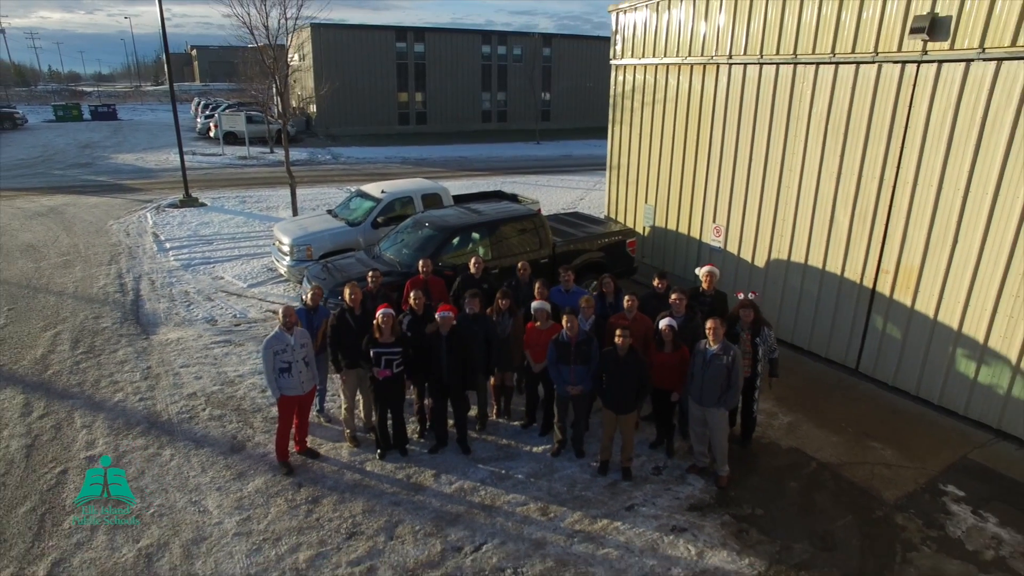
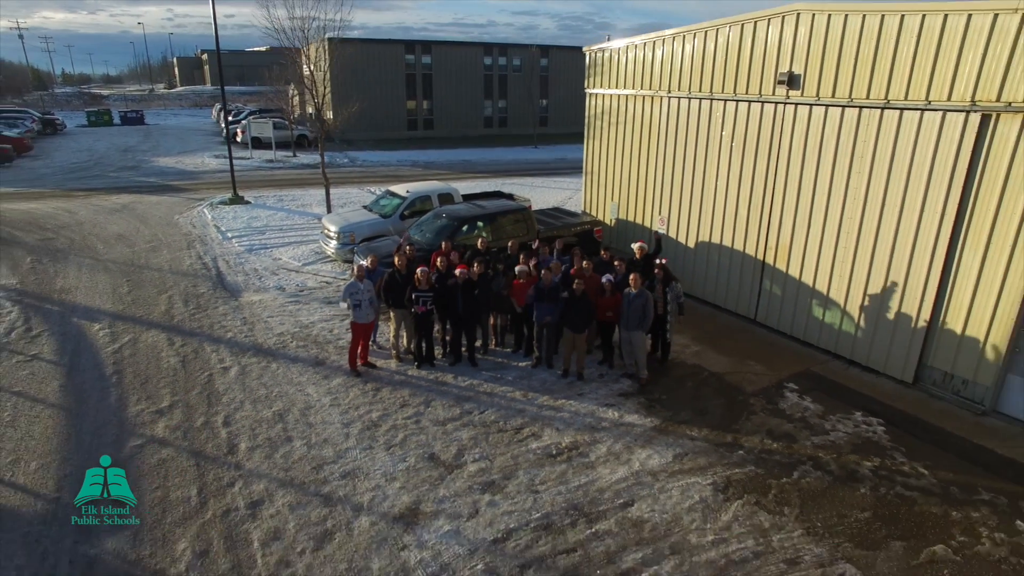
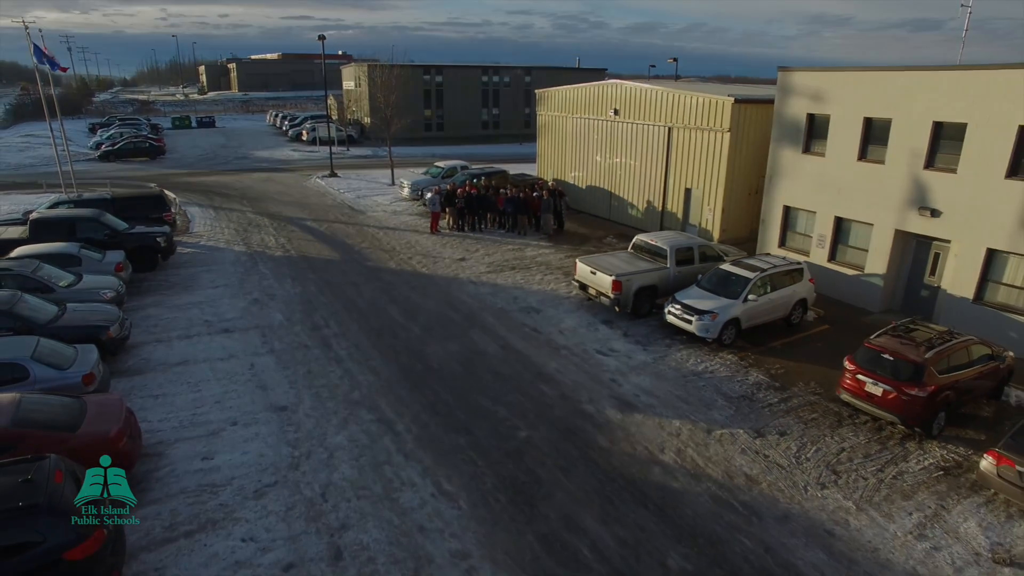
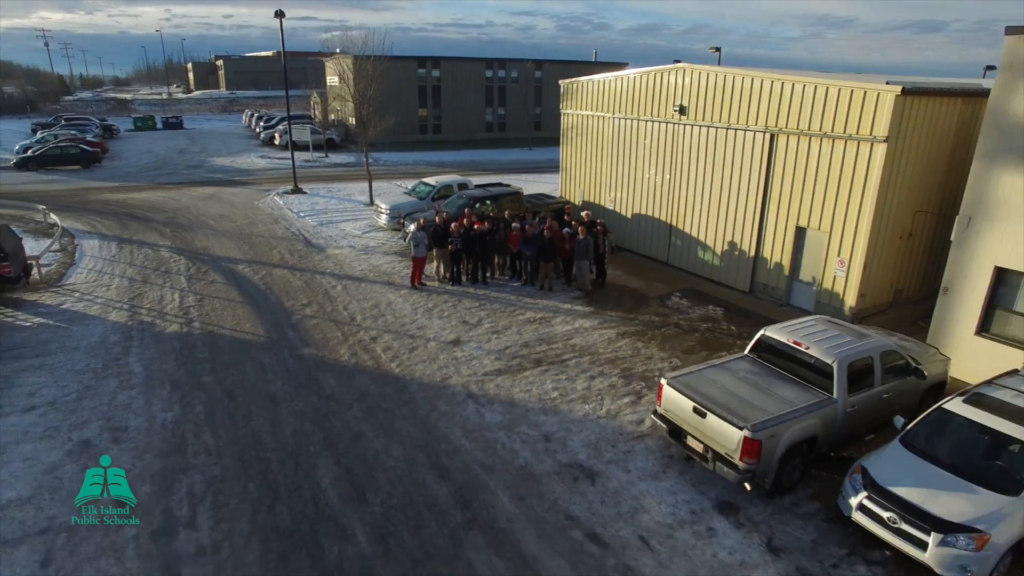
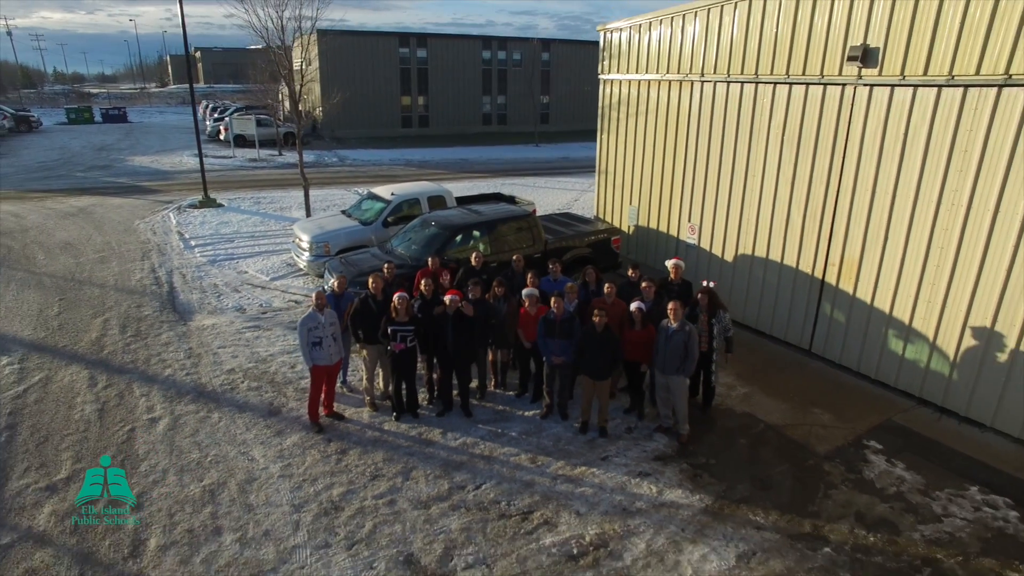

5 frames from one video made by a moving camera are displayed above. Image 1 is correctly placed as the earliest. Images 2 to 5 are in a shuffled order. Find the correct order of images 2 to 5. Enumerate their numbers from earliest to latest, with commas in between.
5, 2, 4, 3
